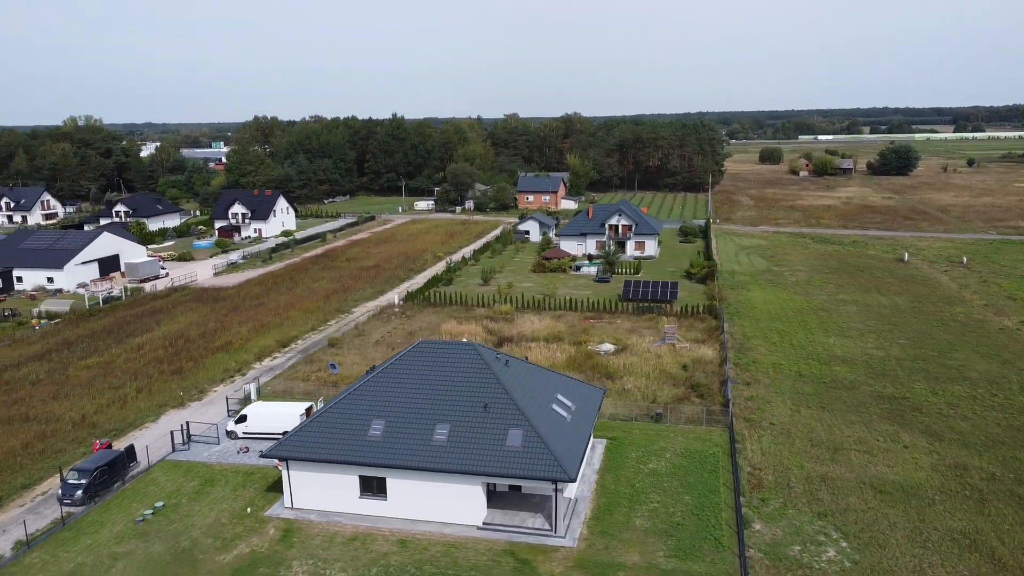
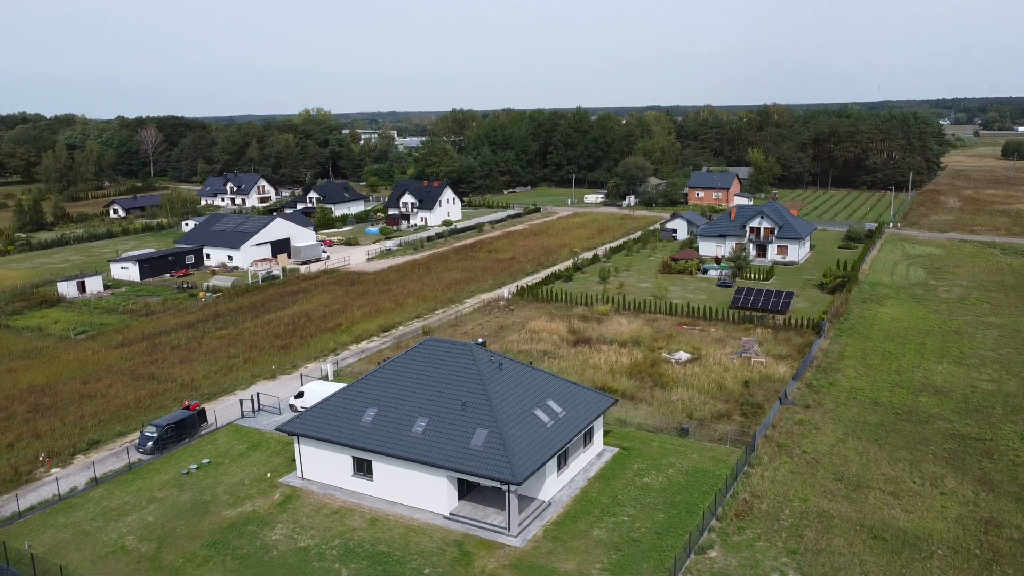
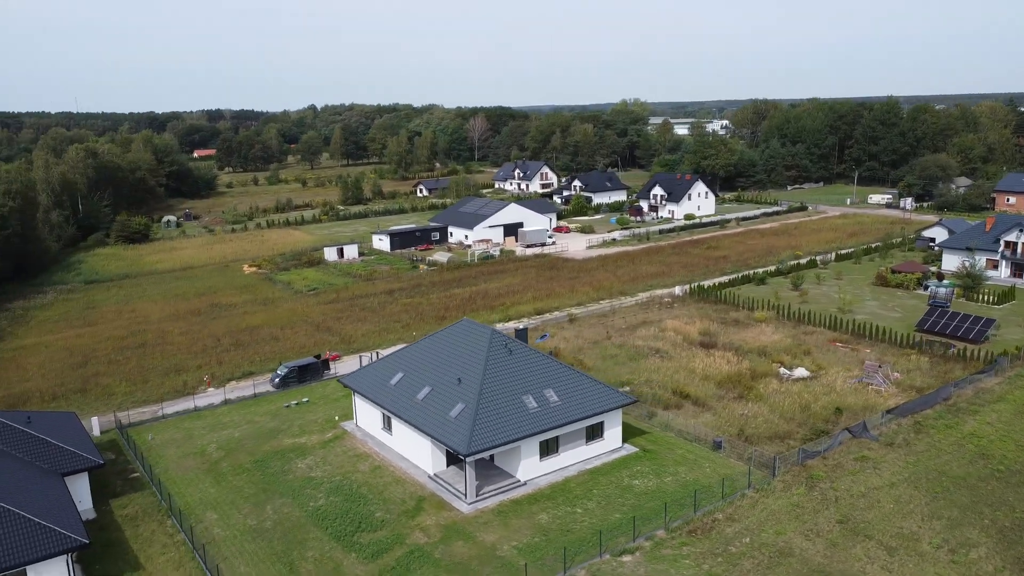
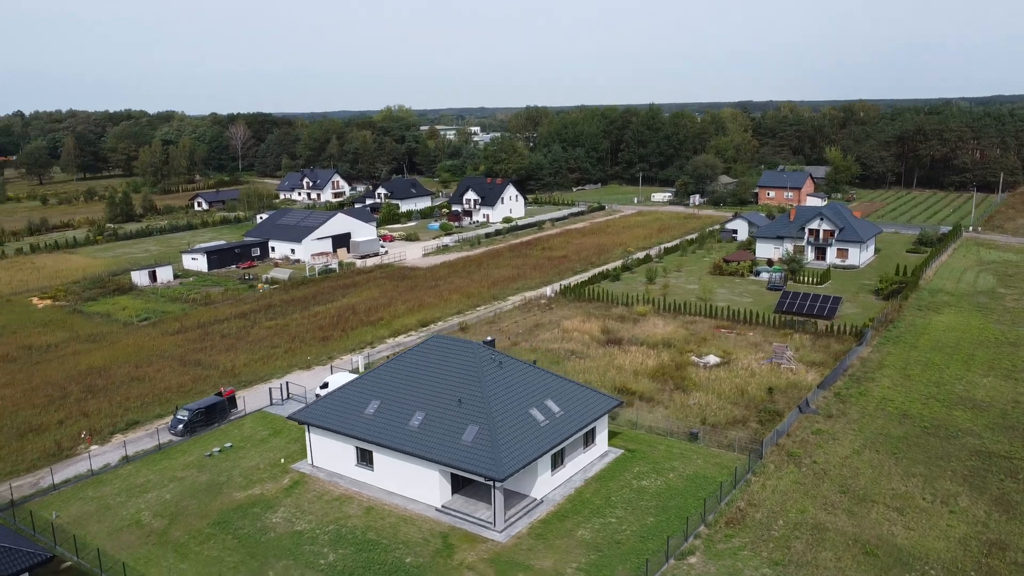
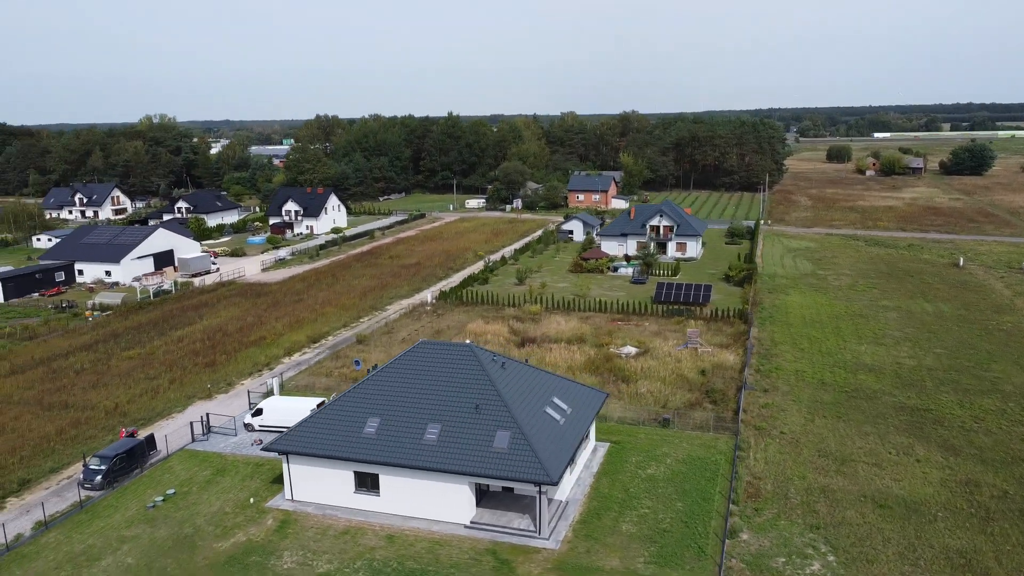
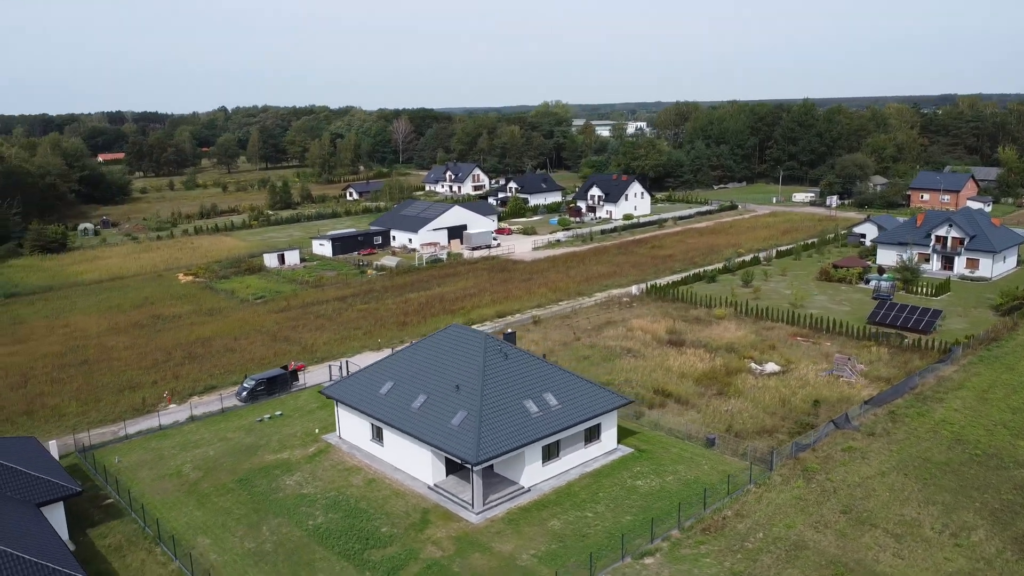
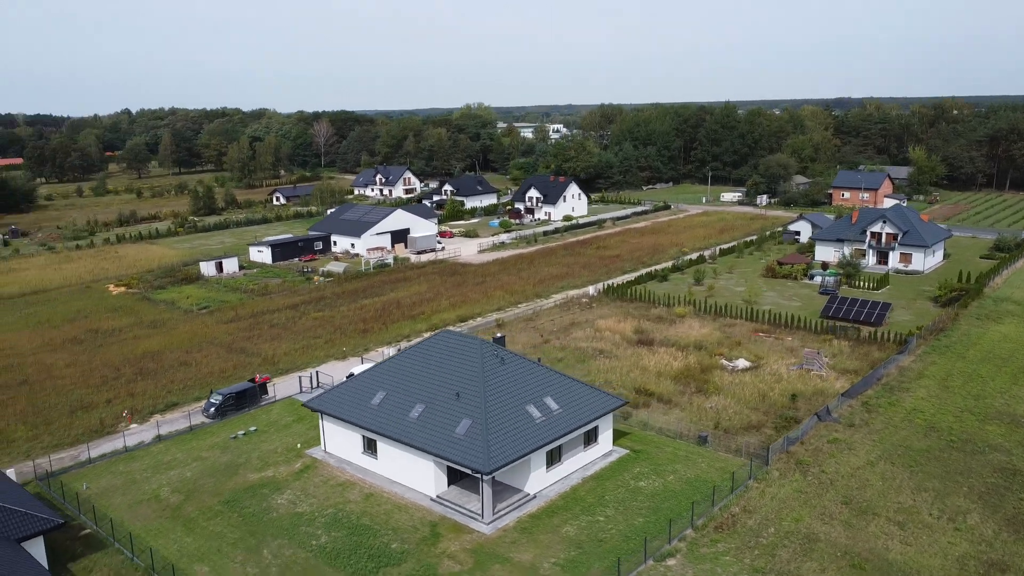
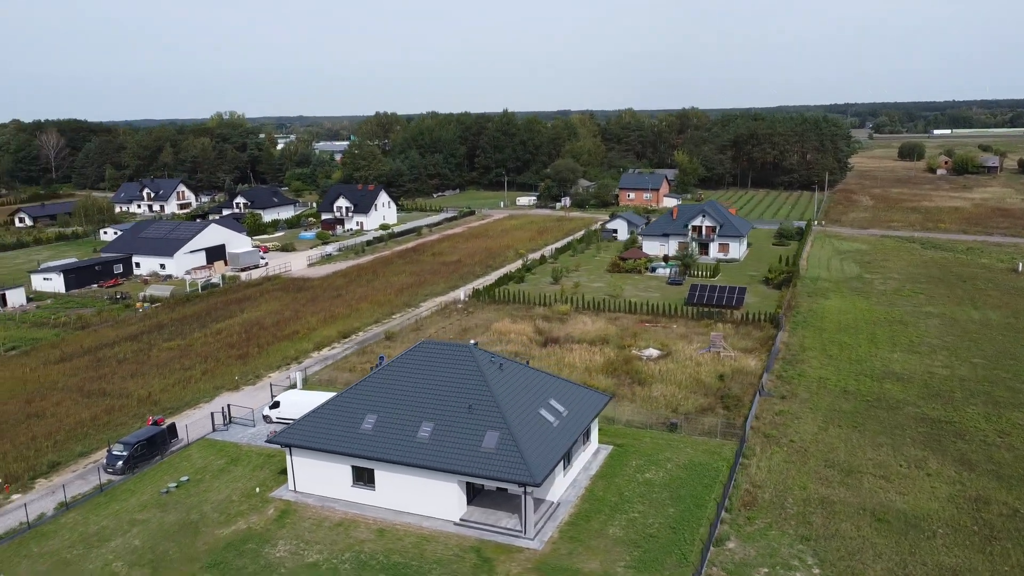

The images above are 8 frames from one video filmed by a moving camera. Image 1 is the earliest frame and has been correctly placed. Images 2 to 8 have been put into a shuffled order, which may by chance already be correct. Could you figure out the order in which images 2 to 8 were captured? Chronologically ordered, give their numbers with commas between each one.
5, 8, 2, 4, 7, 6, 3
